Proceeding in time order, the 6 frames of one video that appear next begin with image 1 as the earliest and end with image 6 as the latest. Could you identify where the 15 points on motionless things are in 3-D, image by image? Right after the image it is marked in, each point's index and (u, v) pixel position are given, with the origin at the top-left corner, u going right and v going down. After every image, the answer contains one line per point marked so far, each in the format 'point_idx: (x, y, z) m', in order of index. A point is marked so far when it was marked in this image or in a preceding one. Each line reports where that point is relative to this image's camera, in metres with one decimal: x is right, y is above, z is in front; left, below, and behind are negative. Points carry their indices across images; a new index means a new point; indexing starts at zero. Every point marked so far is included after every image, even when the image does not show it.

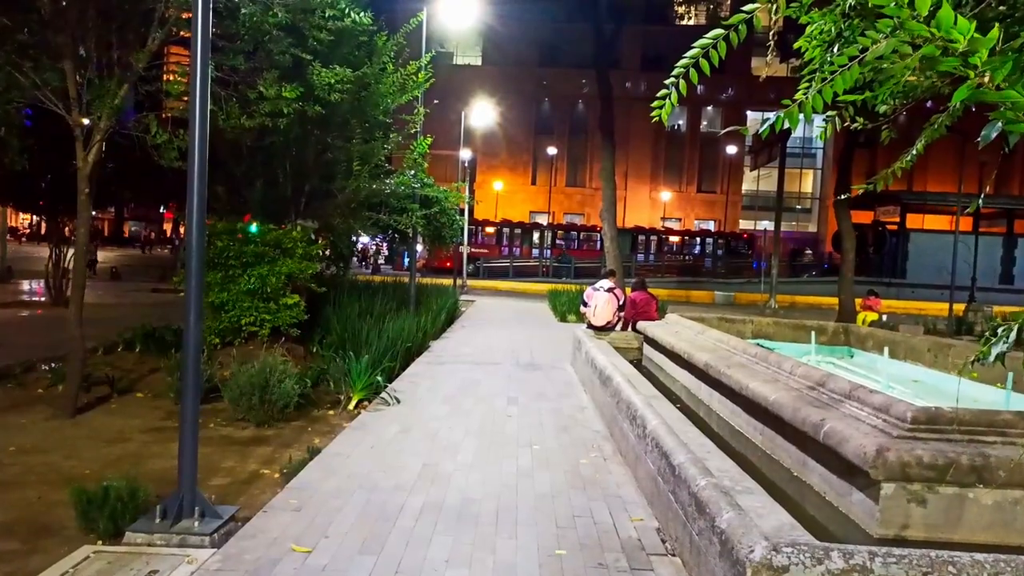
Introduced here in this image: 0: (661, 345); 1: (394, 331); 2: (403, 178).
0: (+2.1, -0.8, +10.5) m
1: (-1.7, -0.6, +10.9) m
2: (-1.8, +1.9, +12.7) m
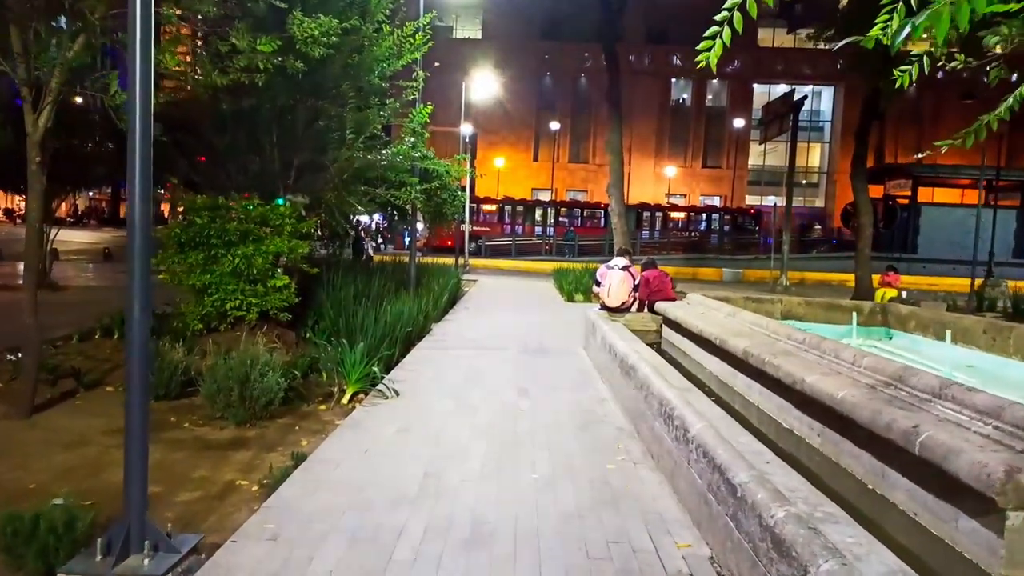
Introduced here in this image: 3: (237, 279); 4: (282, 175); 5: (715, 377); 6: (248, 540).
0: (+2.2, -0.5, +9.6) m
1: (-1.6, -0.4, +10.0) m
2: (-1.7, +2.2, +11.8) m
3: (-3.7, +0.1, +10.0) m
4: (-3.4, +1.6, +11.0) m
5: (+2.2, -0.9, +8.0) m
6: (-1.5, -1.4, +4.2) m
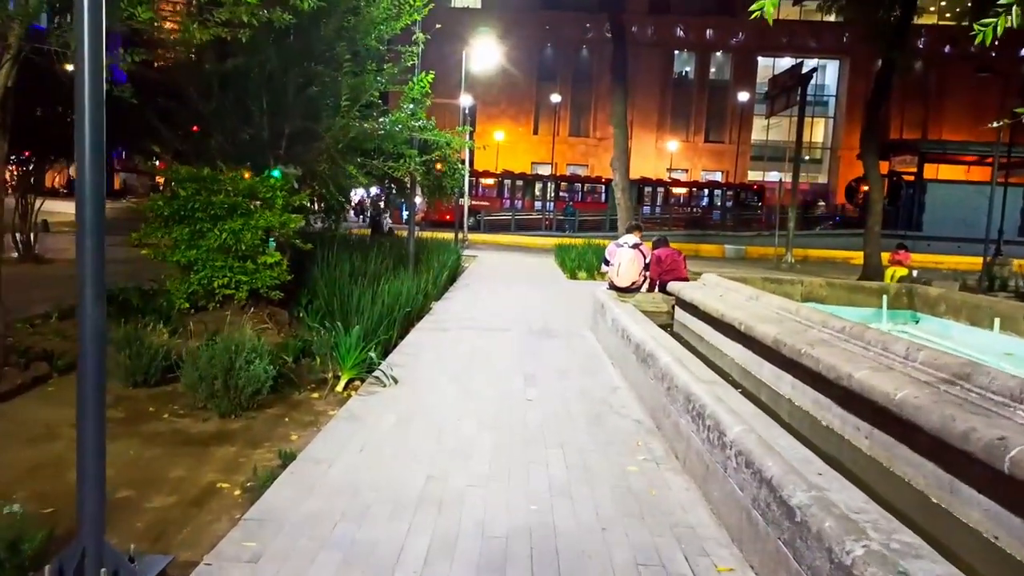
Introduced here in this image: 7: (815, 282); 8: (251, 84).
0: (+2.3, -0.3, +9.1) m
1: (-1.5, -0.1, +9.4) m
2: (-1.6, +2.5, +11.1) m
3: (-3.6, +0.4, +9.4) m
4: (-3.3, +2.0, +10.3) m
5: (+2.2, -0.8, +7.5) m
6: (-1.4, -1.3, +3.7) m
7: (+4.1, +0.1, +10.2) m
8: (-3.5, +2.7, +10.0) m
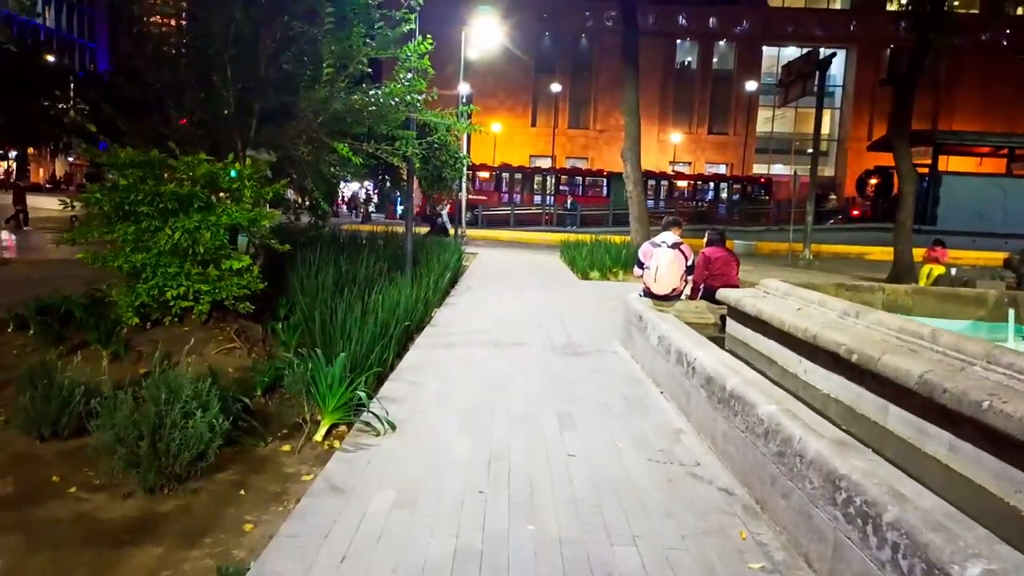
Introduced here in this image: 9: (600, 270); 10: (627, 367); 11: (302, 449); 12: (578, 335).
0: (+2.5, -0.4, +7.3) m
1: (-1.3, -0.2, +7.7) m
2: (-1.4, +2.4, +9.3) m
3: (-3.4, +0.3, +7.6) m
4: (-3.1, +1.8, +8.5) m
5: (+2.5, -0.9, +5.8) m
6: (-1.1, -1.5, +1.9) m
7: (+4.3, 0.0, +8.5) m
8: (-3.3, +2.6, +8.2) m
9: (+2.2, +0.5, +18.6) m
10: (+1.3, -0.9, +8.2) m
11: (-1.5, -1.2, +5.4) m
12: (+0.9, -0.6, +9.9) m
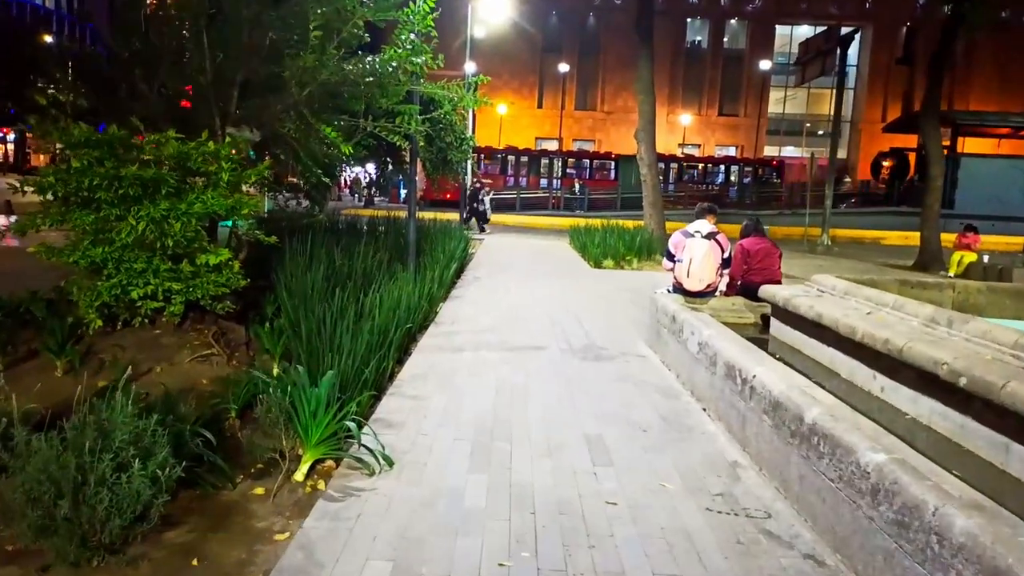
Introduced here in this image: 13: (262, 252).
0: (+2.7, -0.4, +6.3) m
1: (-1.1, -0.2, +6.6) m
2: (-1.3, +2.5, +8.2) m
3: (-3.2, +0.3, +6.6) m
4: (-2.9, +1.9, +7.5) m
5: (+2.6, -0.9, +4.7) m
6: (-1.0, -1.6, +0.9) m
7: (+4.5, 0.0, +7.4) m
8: (-3.1, +2.6, +7.1) m
9: (+2.4, +0.7, +17.5) m
10: (+1.4, -0.8, +7.2) m
11: (-1.4, -1.2, +4.4) m
12: (+1.0, -0.6, +8.9) m
13: (-3.0, +0.4, +9.0) m
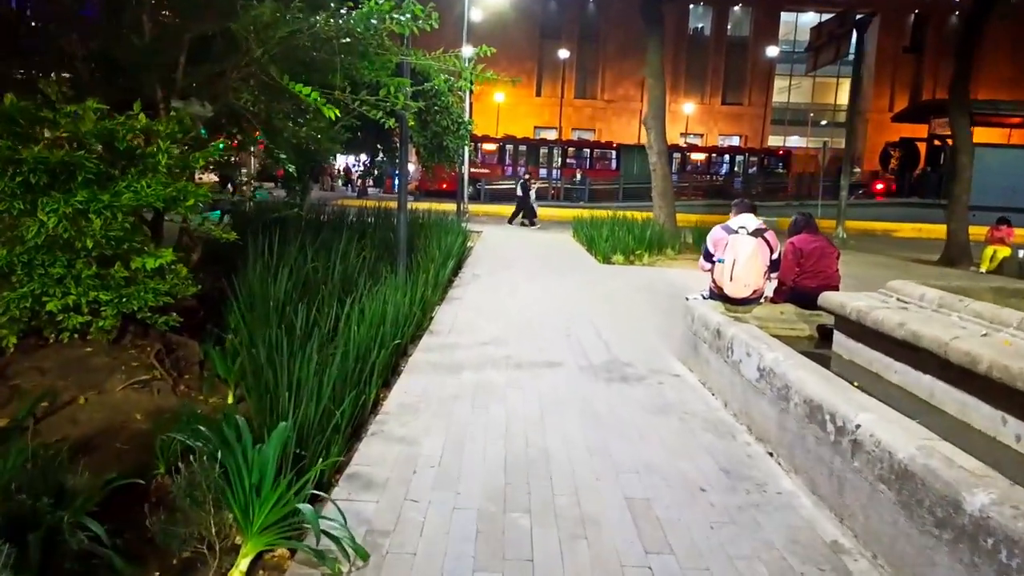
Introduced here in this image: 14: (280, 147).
0: (+2.8, -0.4, +5.0) m
1: (-1.0, -0.3, +5.3) m
2: (-1.2, +2.4, +6.9) m
3: (-3.1, +0.2, +5.3) m
4: (-2.8, +1.8, +6.1) m
5: (+2.7, -1.0, +3.4) m
6: (-0.9, -1.7, -0.4) m
7: (+4.6, 0.0, +6.1) m
8: (-3.0, +2.6, +5.8) m
9: (+2.4, +0.8, +16.2) m
10: (+1.5, -0.9, +5.9) m
11: (-1.3, -1.3, +3.1) m
12: (+1.1, -0.6, +7.6) m
13: (-2.9, +0.4, +7.6) m
14: (-2.2, +1.3, +7.0) m
